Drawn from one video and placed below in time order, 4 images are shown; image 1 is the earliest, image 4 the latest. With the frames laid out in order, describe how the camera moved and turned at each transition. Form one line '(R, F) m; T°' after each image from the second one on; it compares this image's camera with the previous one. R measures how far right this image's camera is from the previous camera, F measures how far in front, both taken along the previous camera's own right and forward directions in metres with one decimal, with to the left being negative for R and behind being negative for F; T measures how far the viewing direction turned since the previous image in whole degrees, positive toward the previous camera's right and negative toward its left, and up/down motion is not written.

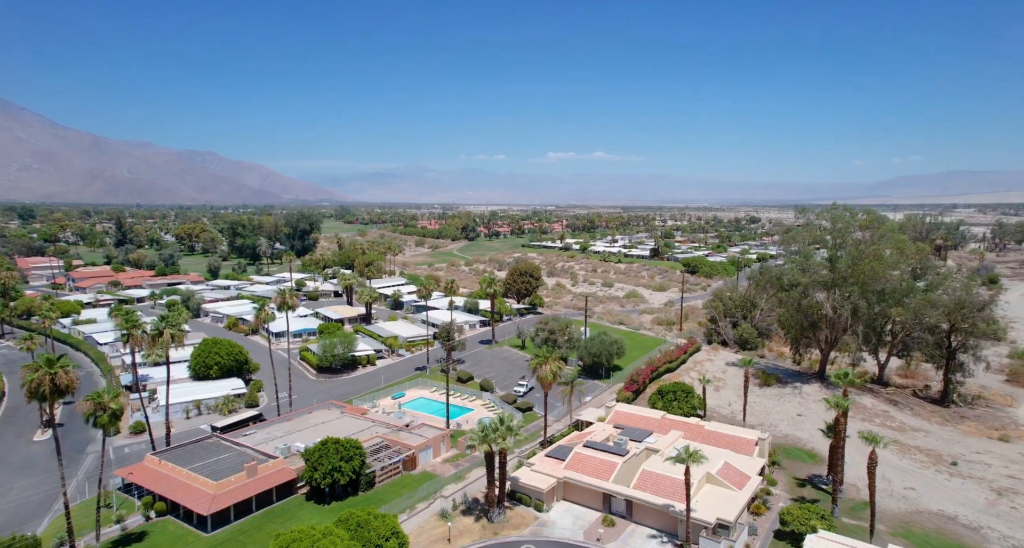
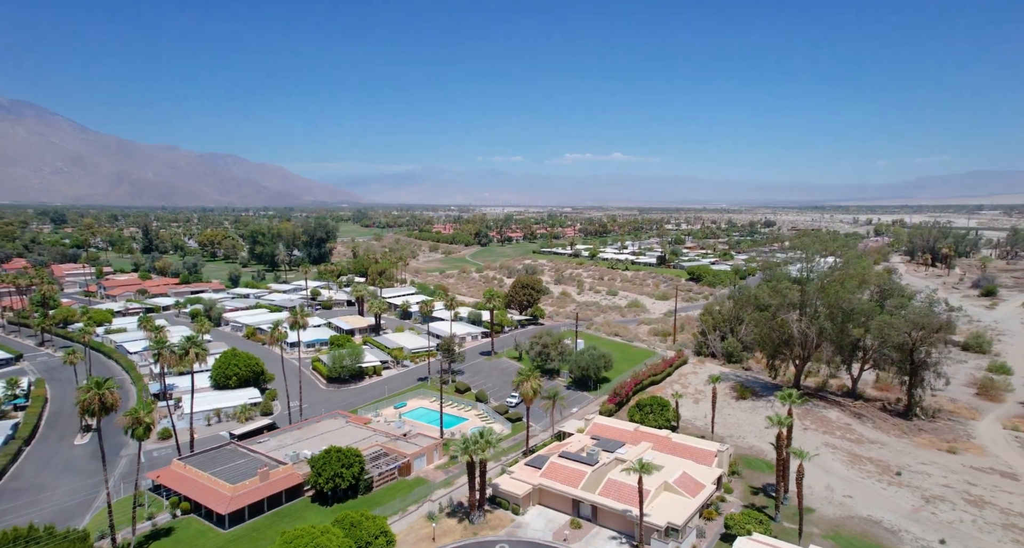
(+2.1, -4.1) m; -2°
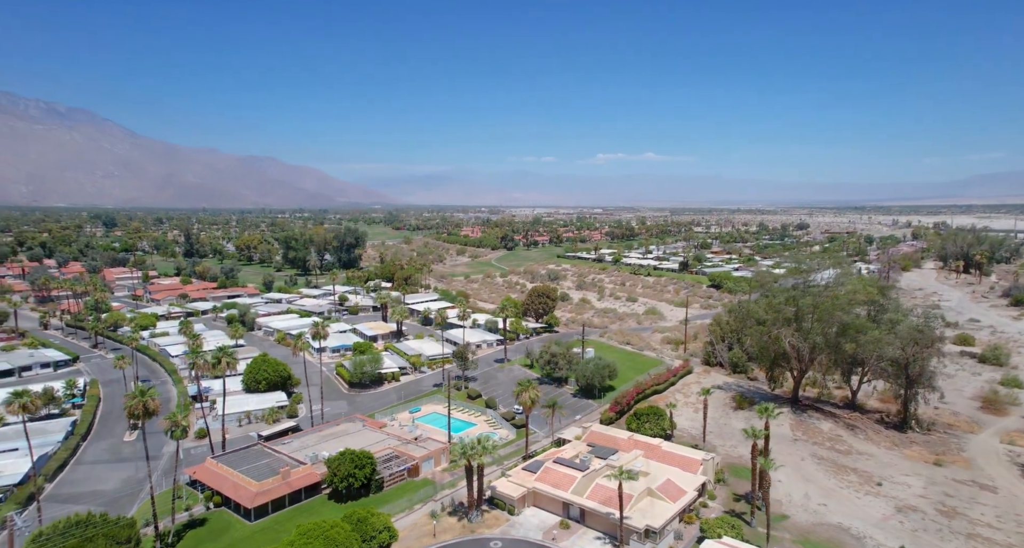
(+2.2, -3.3) m; -3°
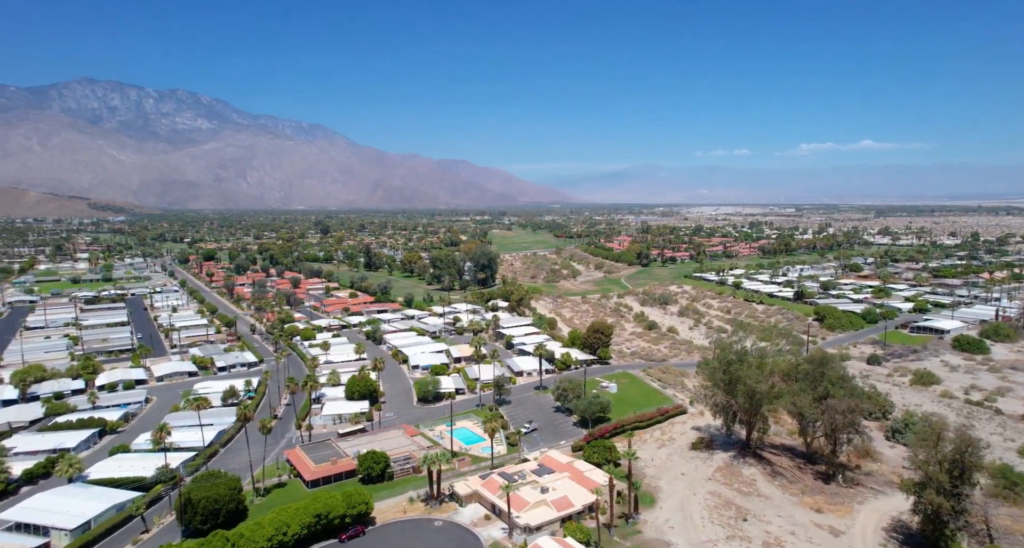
(+4.3, -2.5) m; -6°
